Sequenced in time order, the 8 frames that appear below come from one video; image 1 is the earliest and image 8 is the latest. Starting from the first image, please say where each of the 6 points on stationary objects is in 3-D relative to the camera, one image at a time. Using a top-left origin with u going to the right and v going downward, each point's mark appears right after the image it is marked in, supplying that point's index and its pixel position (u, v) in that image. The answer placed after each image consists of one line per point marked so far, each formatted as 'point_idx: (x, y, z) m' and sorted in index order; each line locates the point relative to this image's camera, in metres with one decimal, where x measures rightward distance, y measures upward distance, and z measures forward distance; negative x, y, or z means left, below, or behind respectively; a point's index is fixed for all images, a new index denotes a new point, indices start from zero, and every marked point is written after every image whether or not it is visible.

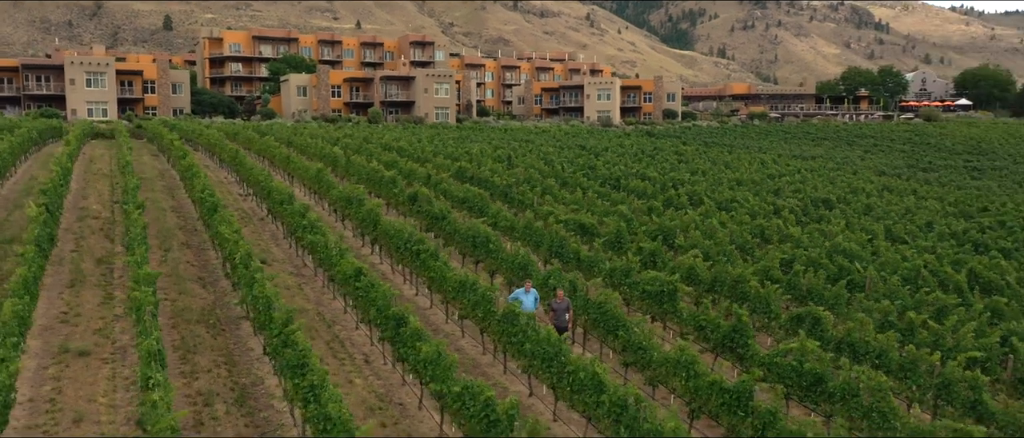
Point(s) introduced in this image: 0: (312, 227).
0: (-4.3, 0.0, +17.1) m
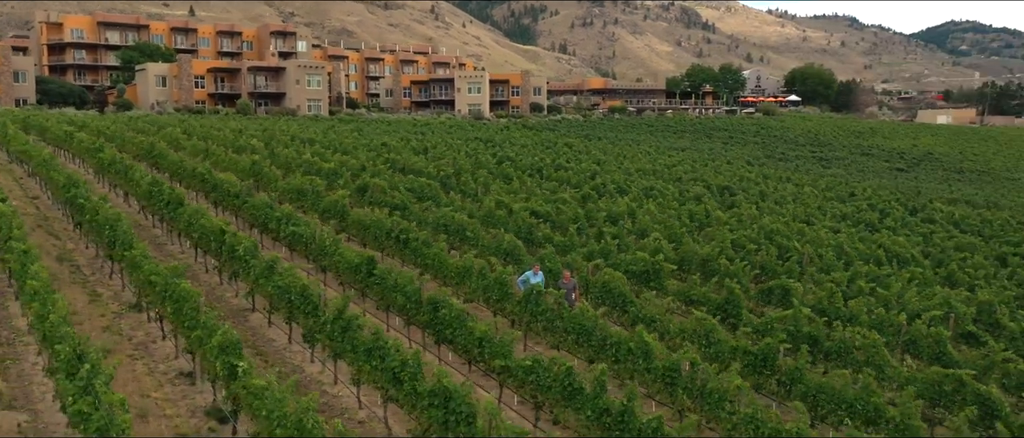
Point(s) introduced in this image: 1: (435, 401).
0: (-4.7, +0.1, +16.9) m
1: (-0.8, -2.0, +9.1) m
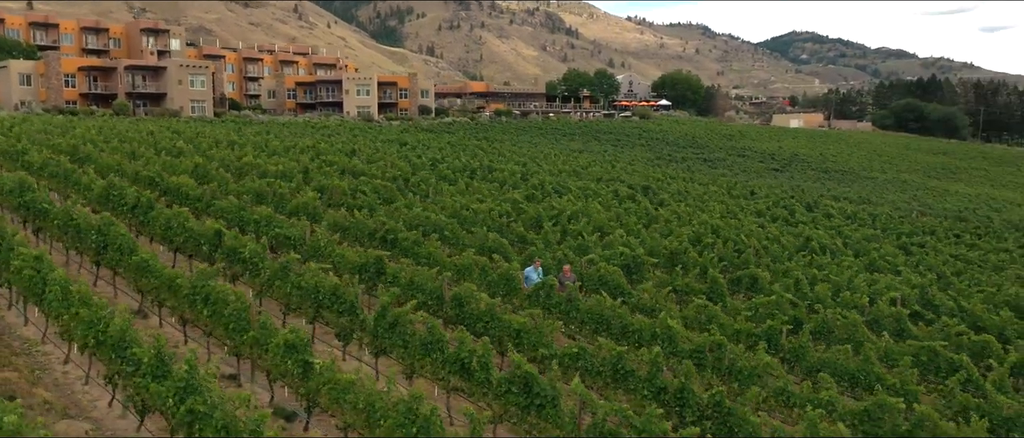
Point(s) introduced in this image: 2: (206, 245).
0: (-5.0, +0.1, +16.8) m
1: (+0.1, -2.0, +9.6) m
2: (-5.5, -0.5, +14.9) m
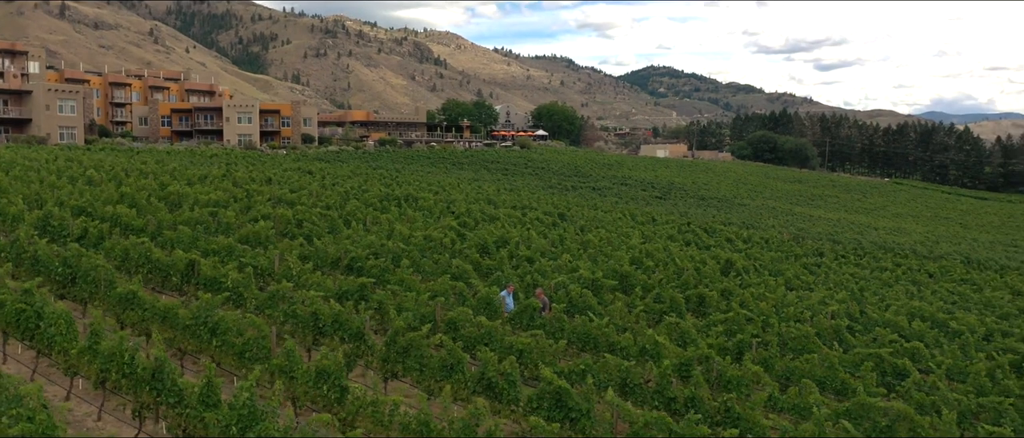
0: (-5.7, -0.5, +16.4) m
1: (+0.5, -2.3, +10.1) m
2: (-5.9, -1.0, +14.5) m
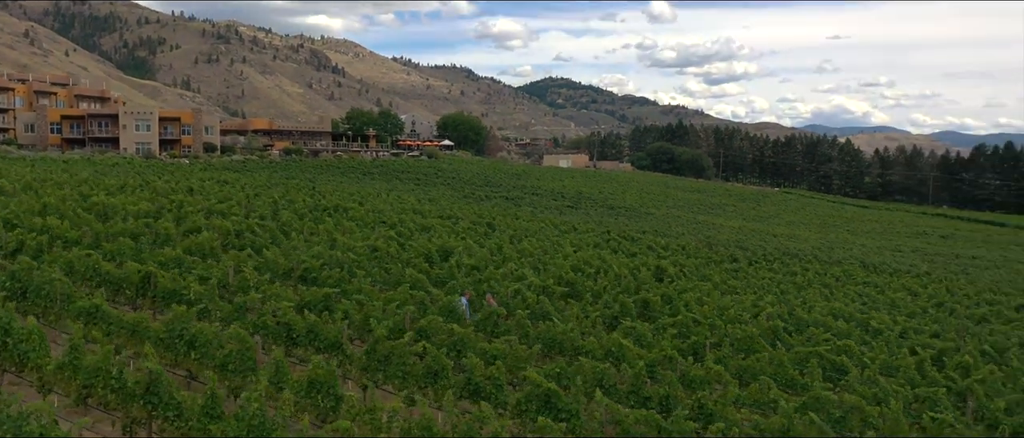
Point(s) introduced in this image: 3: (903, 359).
0: (-6.6, -0.7, +16.0) m
1: (+0.3, -2.4, +10.5) m
2: (-6.5, -1.2, +14.1) m
3: (+7.5, -2.7, +15.8) m
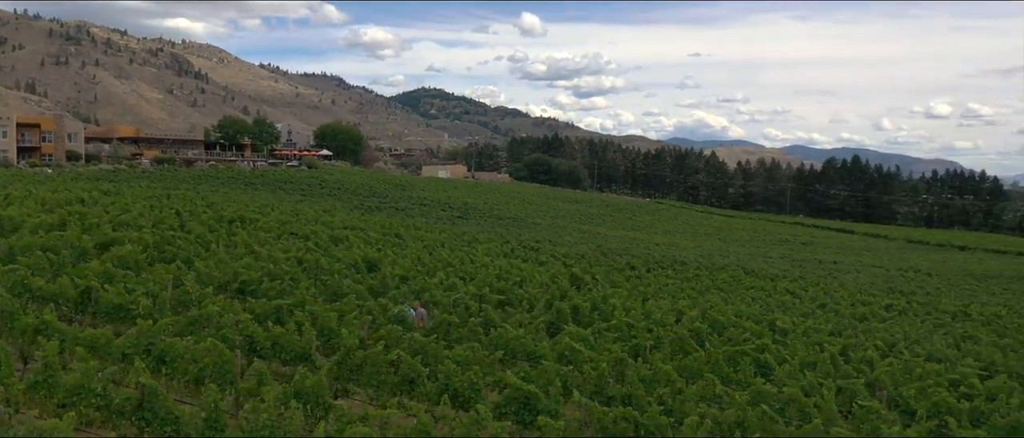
0: (-7.6, -1.0, +15.4) m
1: (+0.1, -2.5, +10.9) m
2: (-7.2, -1.4, +13.4) m
3: (+6.3, -2.8, +17.2) m
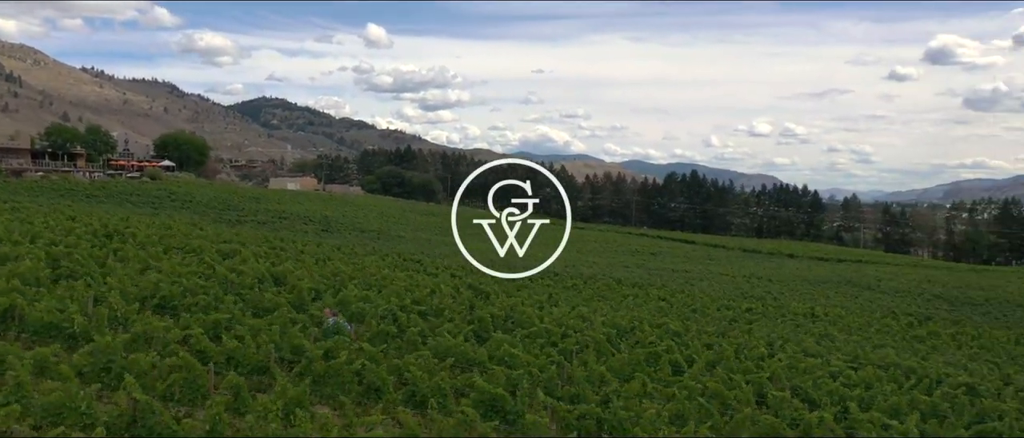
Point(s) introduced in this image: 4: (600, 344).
0: (-8.7, -1.2, +14.4) m
1: (-0.3, -2.7, +11.4) m
2: (-8.0, -1.6, +12.6) m
3: (+4.7, -3.1, +18.8) m
4: (+1.8, -2.7, +17.6) m
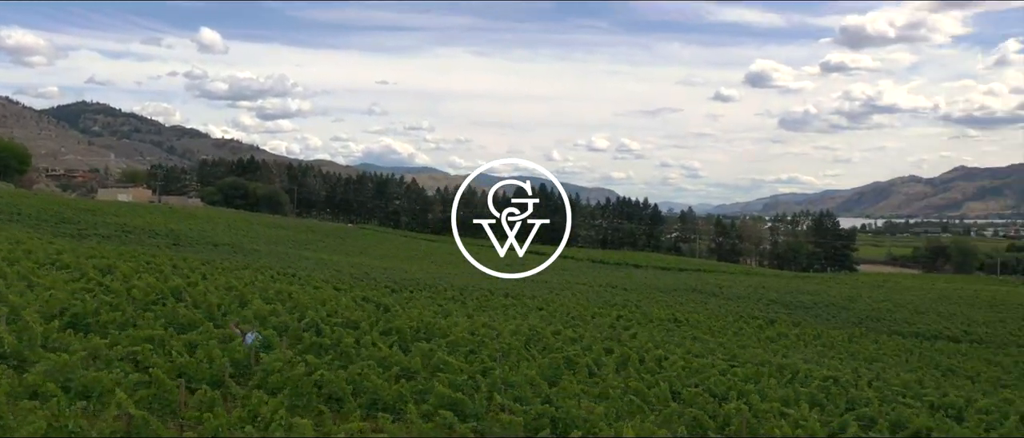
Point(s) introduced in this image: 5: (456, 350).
0: (-9.7, -1.4, +13.4) m
1: (-0.9, -2.8, +12.0) m
2: (-8.7, -1.8, +11.7) m
3: (+2.6, -3.3, +20.1) m
4: (+0.1, -3.0, +18.5) m
5: (-1.2, -2.8, +17.8) m
